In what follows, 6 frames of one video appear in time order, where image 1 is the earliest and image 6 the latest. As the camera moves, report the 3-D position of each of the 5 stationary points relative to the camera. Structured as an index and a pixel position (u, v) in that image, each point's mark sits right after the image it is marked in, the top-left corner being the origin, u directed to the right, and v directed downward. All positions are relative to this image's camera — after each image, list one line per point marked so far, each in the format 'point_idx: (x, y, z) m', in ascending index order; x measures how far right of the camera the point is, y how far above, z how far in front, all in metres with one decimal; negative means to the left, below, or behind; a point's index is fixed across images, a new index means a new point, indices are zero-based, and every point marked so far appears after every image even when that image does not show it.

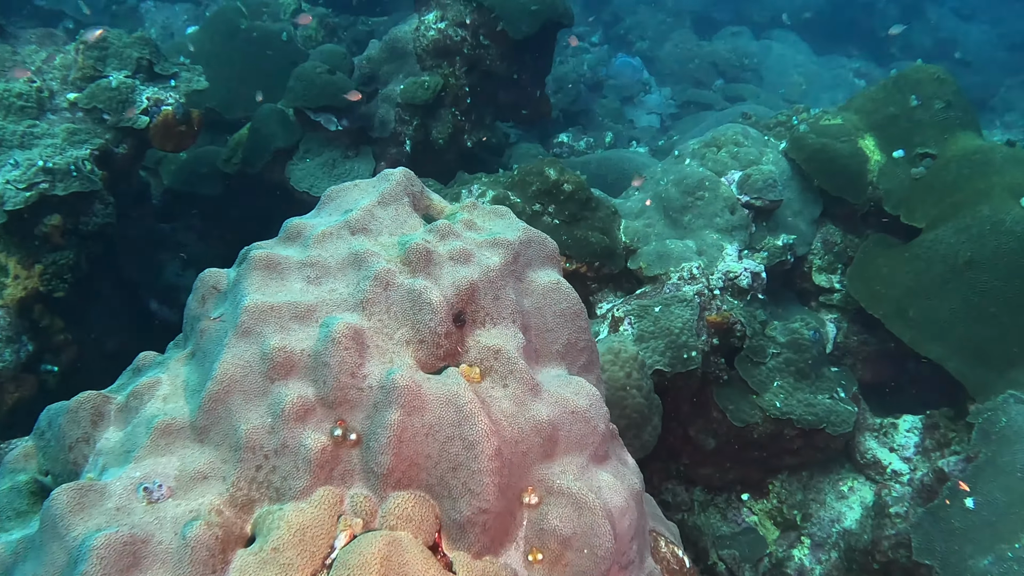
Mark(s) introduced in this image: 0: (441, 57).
0: (-0.5, +1.7, +6.3) m
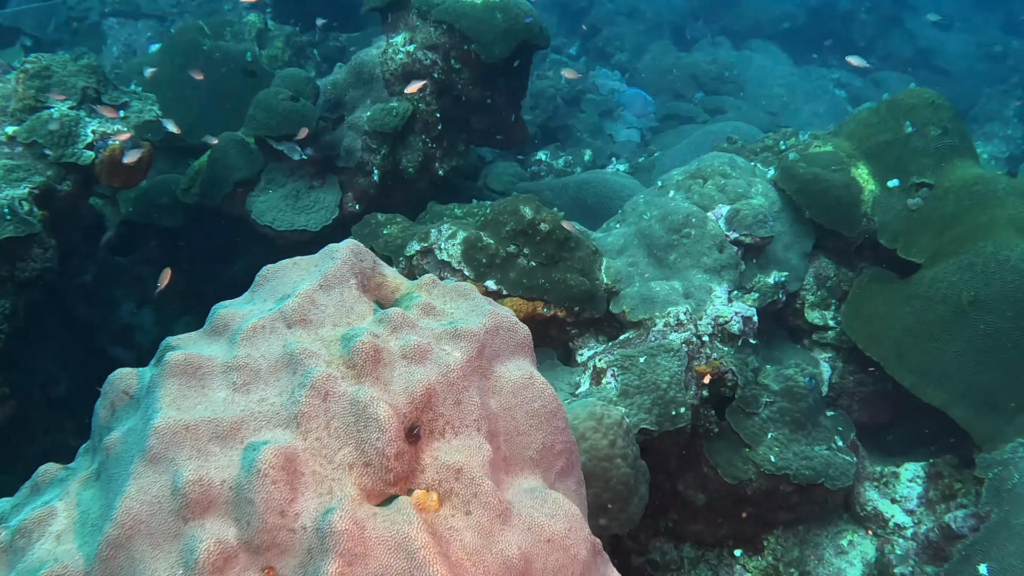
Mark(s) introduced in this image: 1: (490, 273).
0: (-0.7, +1.4, +6.0) m
1: (-0.1, +0.1, +4.2) m
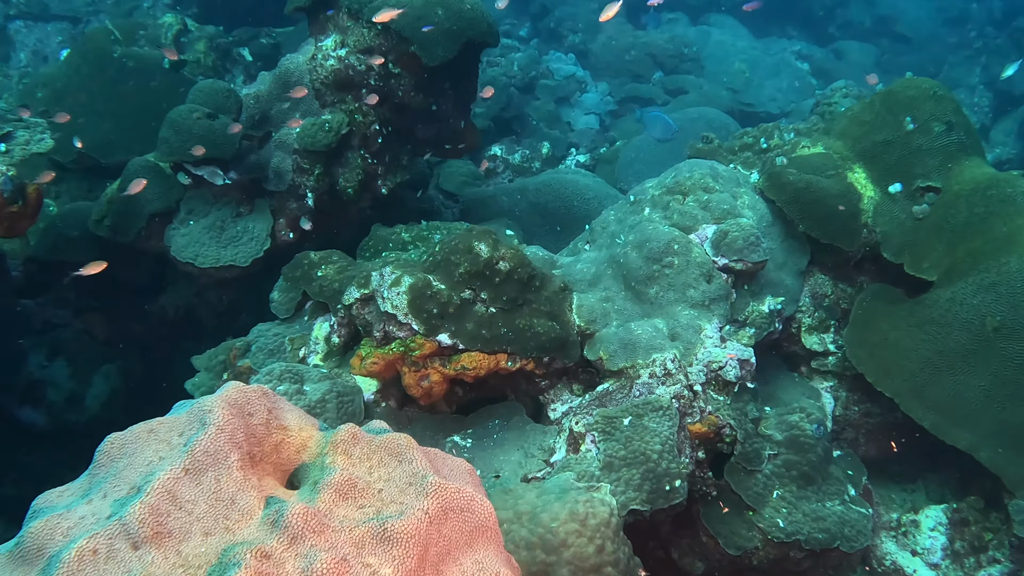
0: (-1.0, +1.2, +5.3) m
1: (-0.3, -0.2, +3.6) m
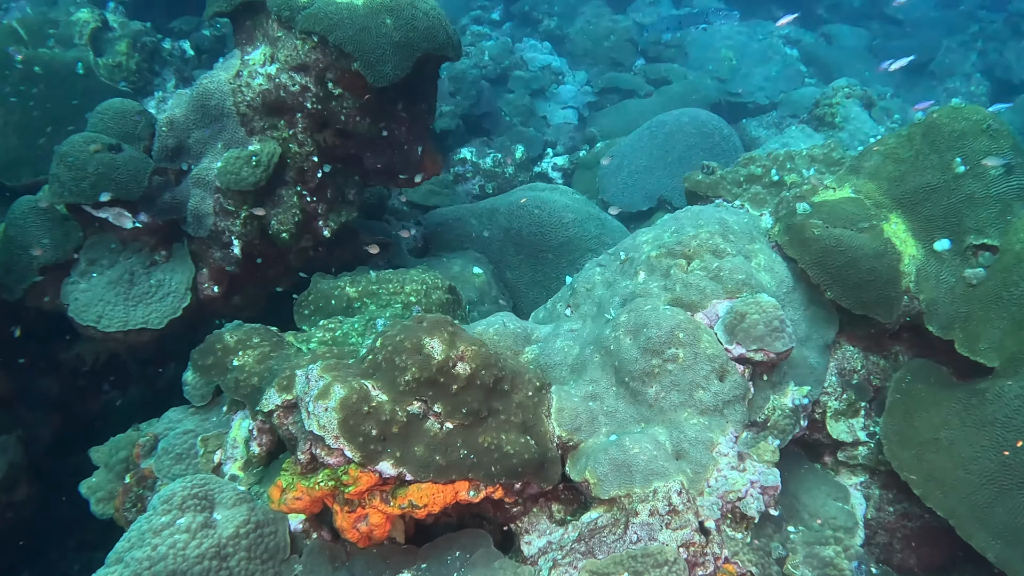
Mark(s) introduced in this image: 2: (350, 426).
0: (-1.2, +0.9, +4.4) m
1: (-0.4, -0.5, +2.8) m
2: (-0.5, -0.4, +2.8) m
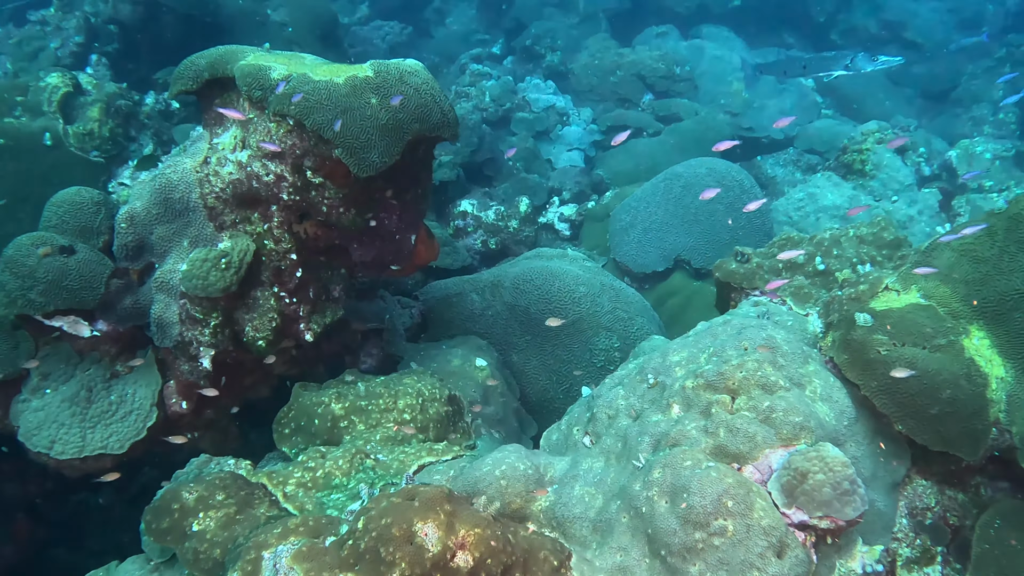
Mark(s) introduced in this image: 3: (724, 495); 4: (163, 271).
0: (-1.2, +0.4, +3.9) m
1: (-0.4, -1.0, +2.2) m
2: (-0.5, -0.9, +2.2) m
3: (+0.6, -0.6, +2.6) m
4: (-1.6, +0.1, +3.9) m
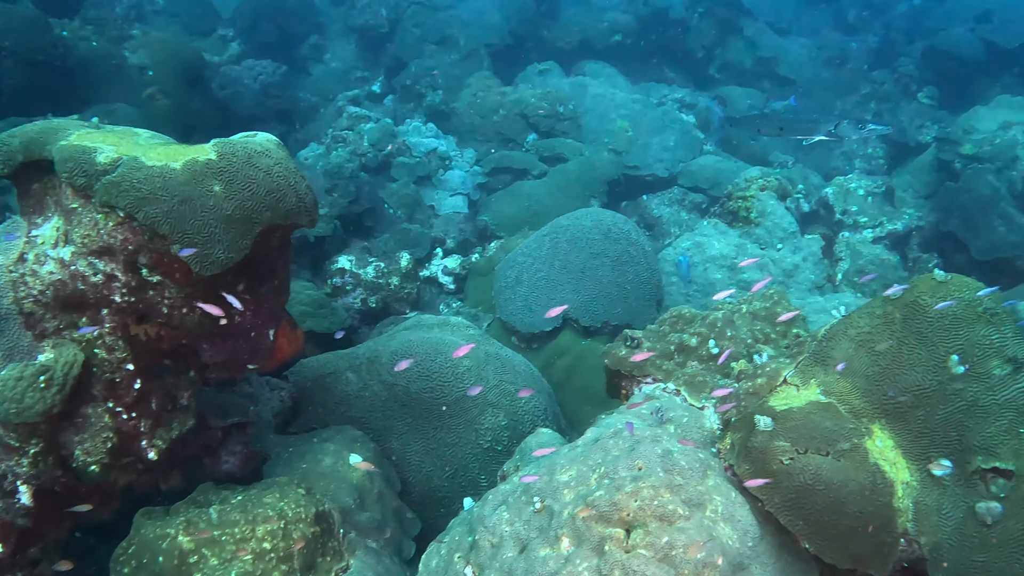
0: (-1.7, -0.1, +3.4) m
1: (-0.6, -1.4, +1.8) m
2: (-0.8, -1.3, +1.8) m
3: (+0.3, -0.9, +2.3) m
4: (-2.1, -0.4, +3.4) m
